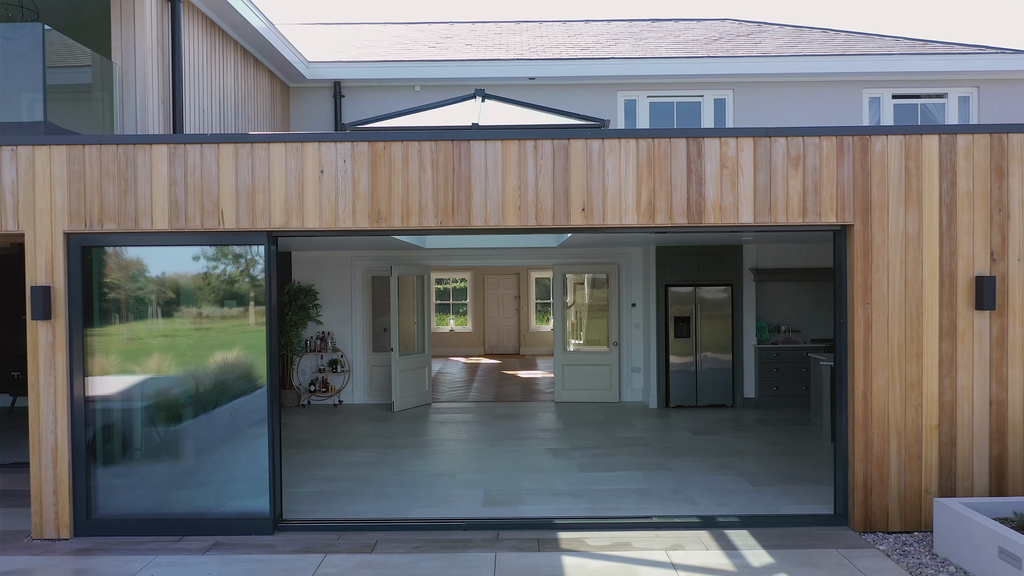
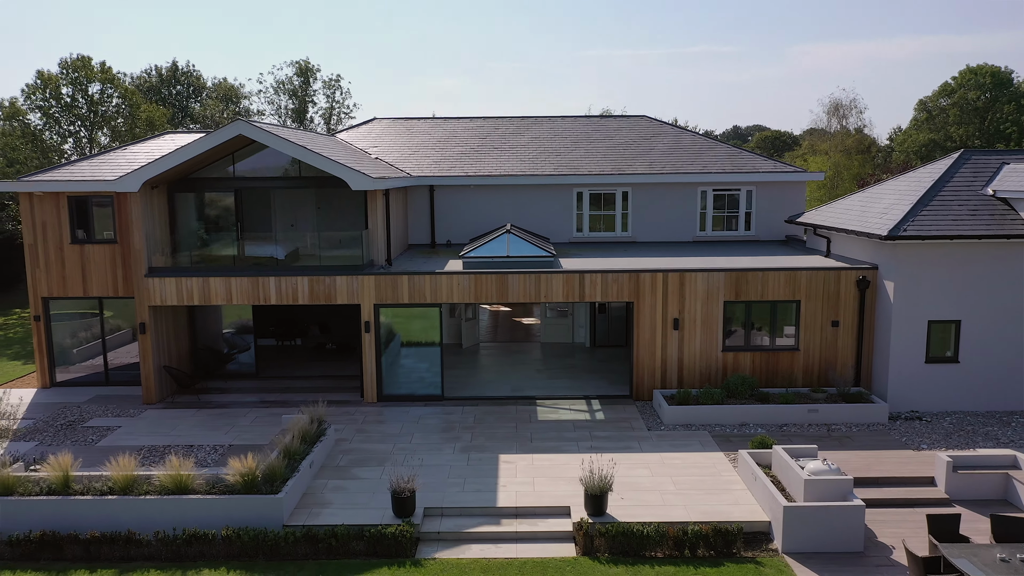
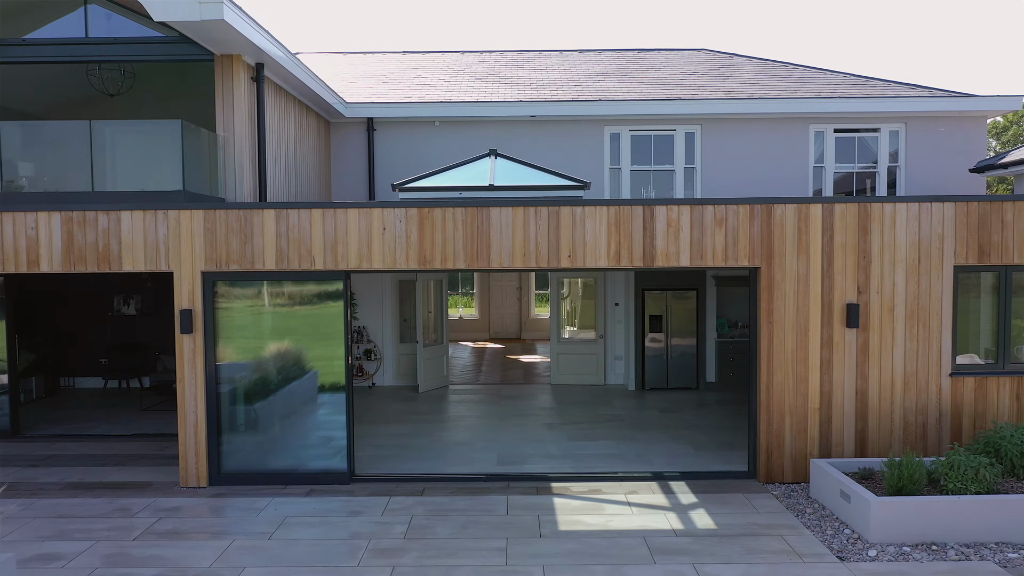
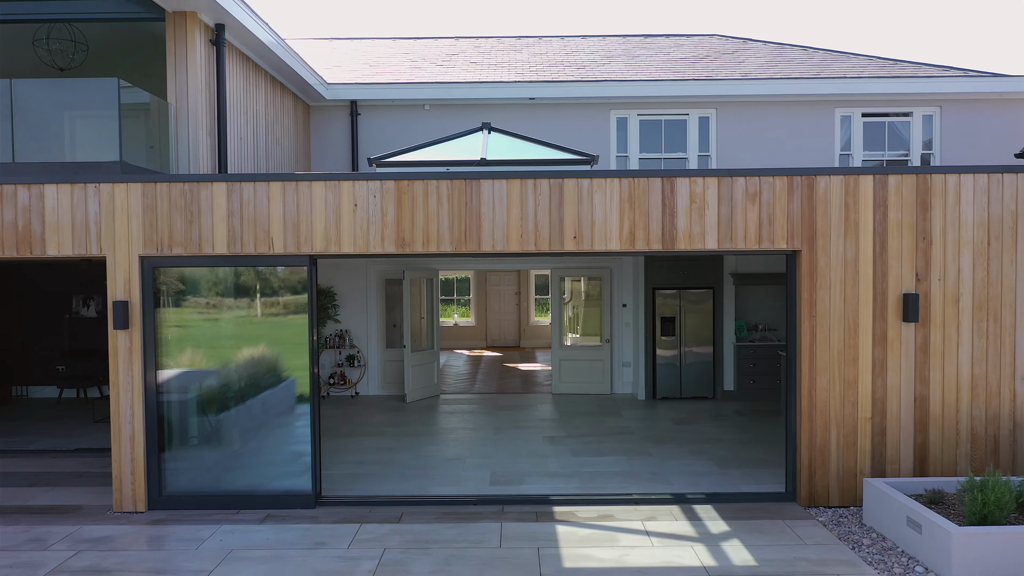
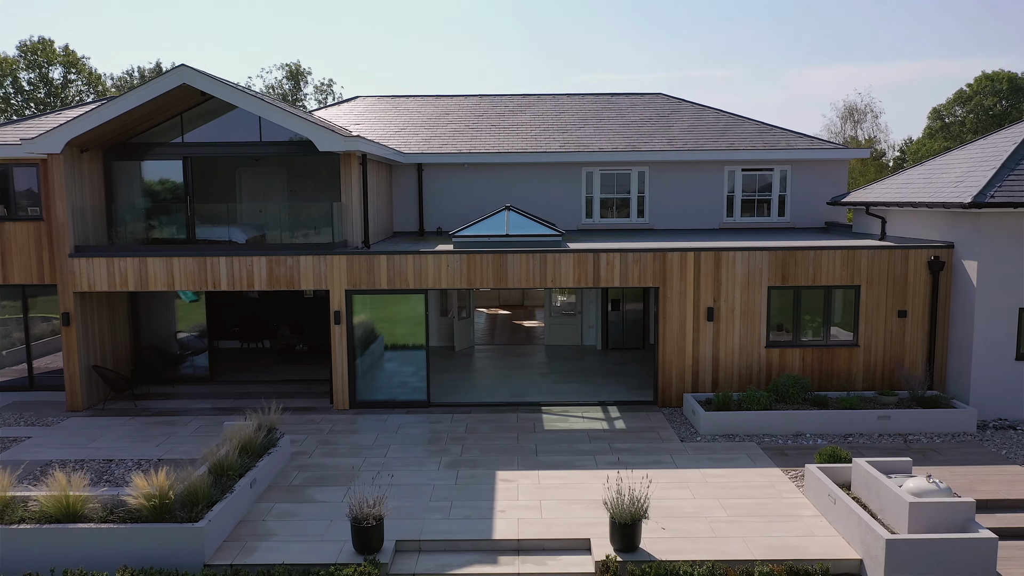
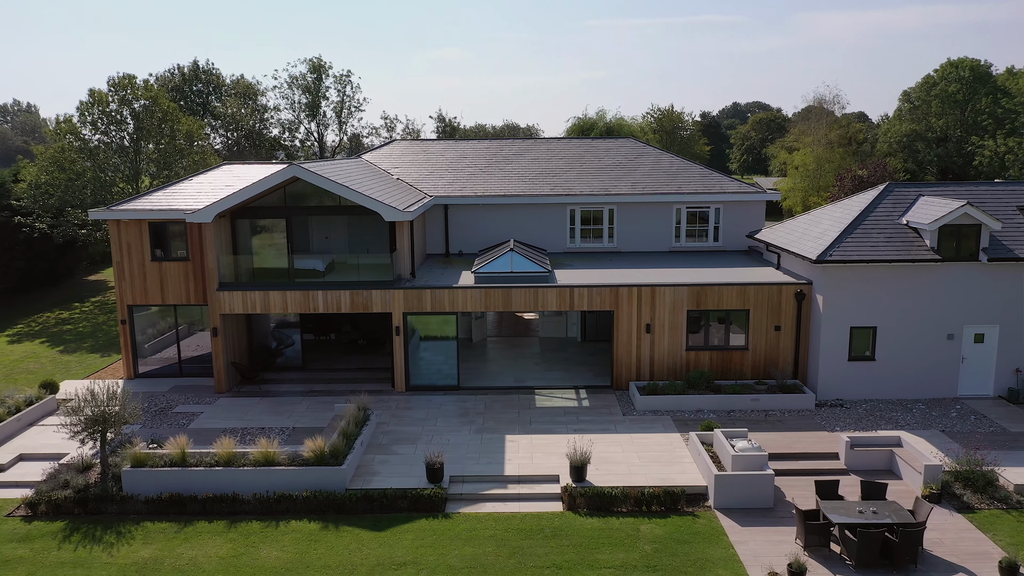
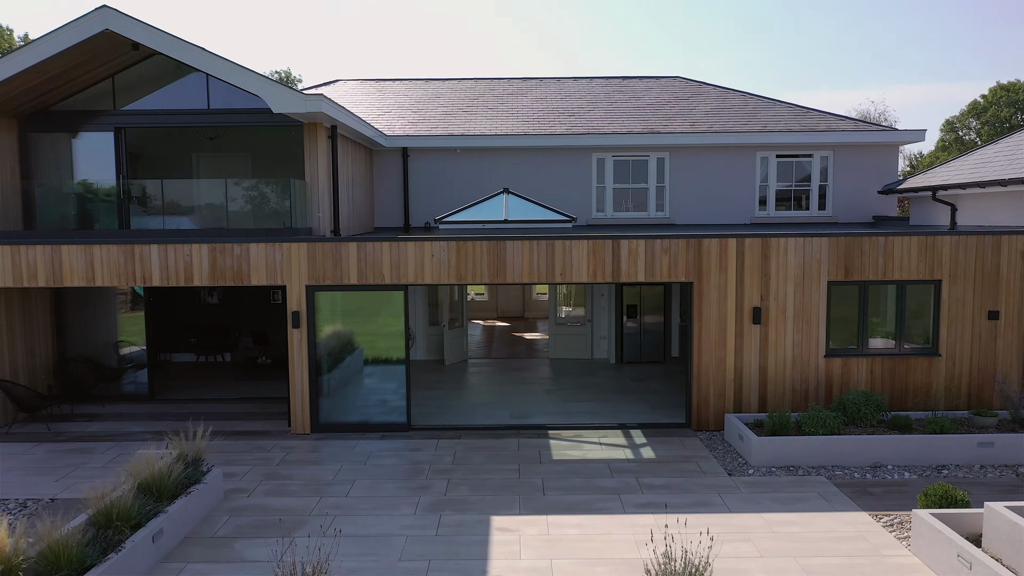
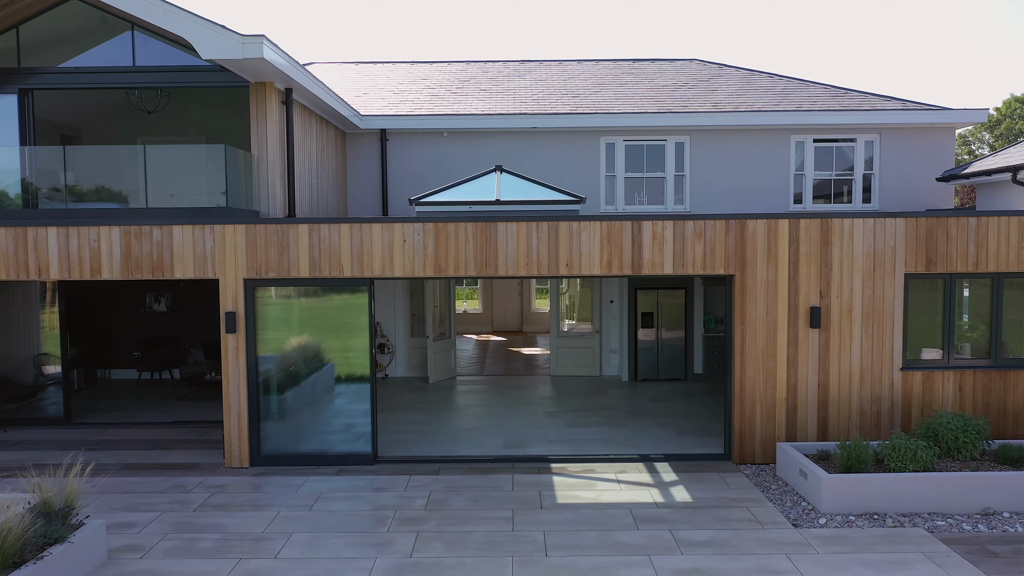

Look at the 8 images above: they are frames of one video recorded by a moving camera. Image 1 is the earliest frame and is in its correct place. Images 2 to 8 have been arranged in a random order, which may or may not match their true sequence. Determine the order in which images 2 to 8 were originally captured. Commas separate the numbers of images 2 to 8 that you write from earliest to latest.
4, 3, 8, 7, 5, 2, 6
